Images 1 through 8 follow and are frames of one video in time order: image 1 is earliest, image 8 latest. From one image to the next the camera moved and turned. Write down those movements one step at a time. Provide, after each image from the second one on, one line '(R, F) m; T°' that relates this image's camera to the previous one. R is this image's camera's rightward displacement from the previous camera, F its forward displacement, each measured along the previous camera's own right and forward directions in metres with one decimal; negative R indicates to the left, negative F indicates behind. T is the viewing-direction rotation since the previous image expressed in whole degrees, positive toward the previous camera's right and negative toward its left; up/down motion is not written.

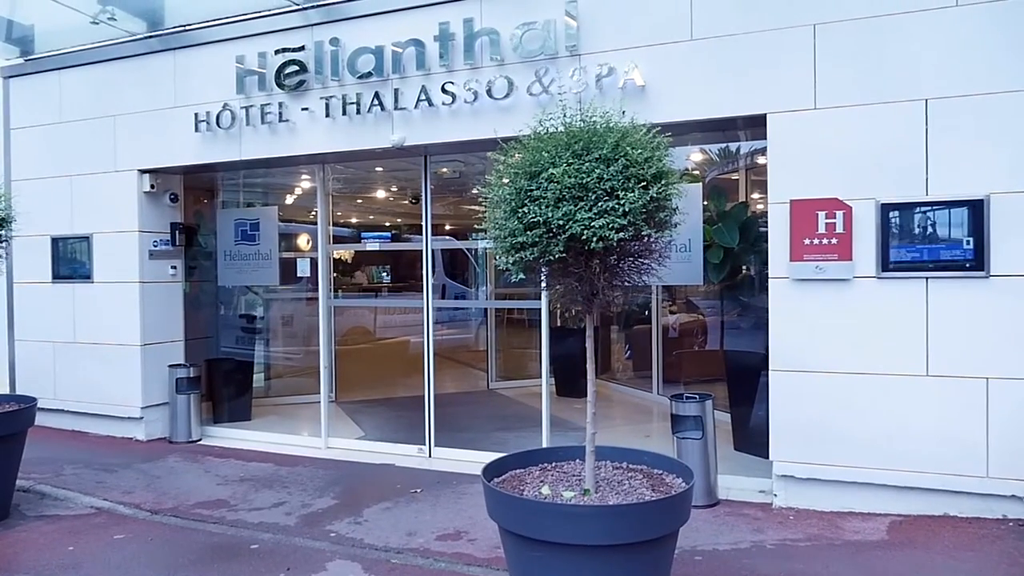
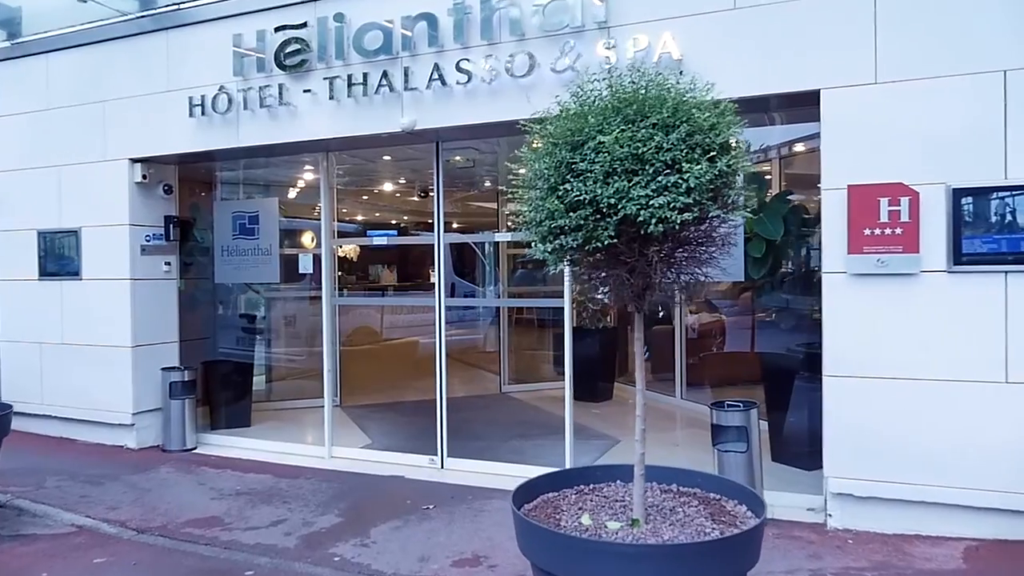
(-0.1, +0.5) m; 0°
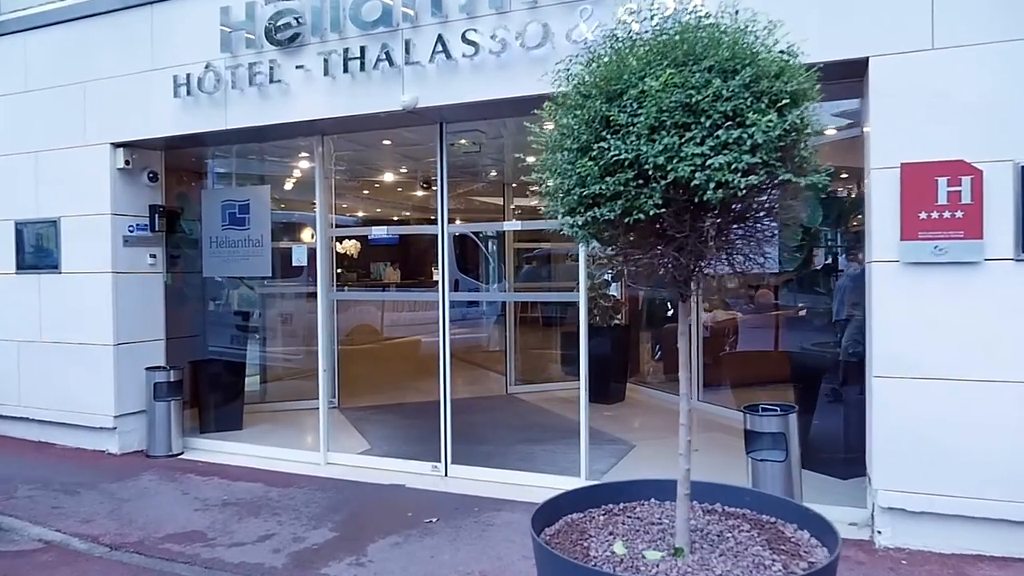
(-0.1, +0.5) m; 0°
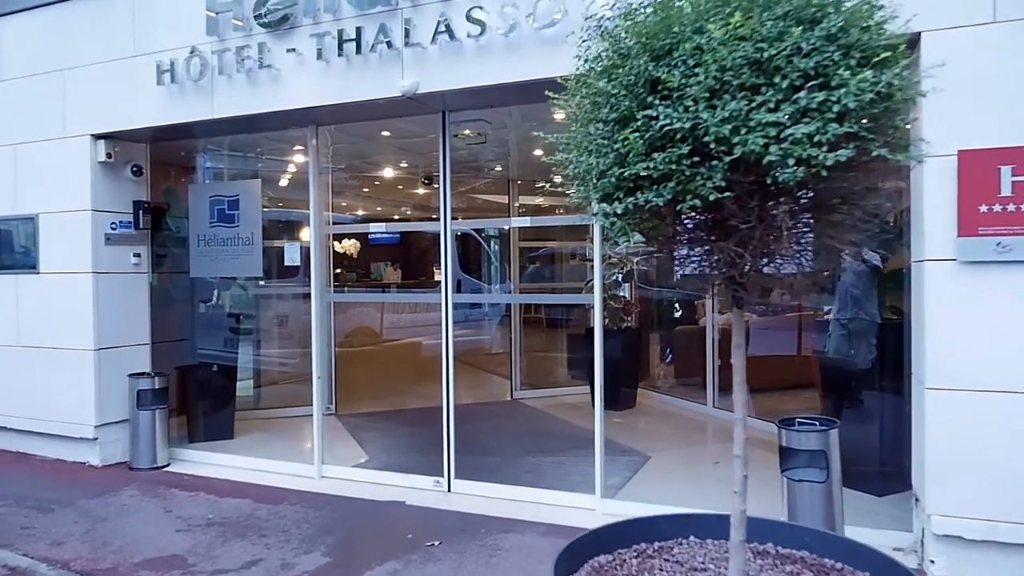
(0.0, +0.4) m; 0°
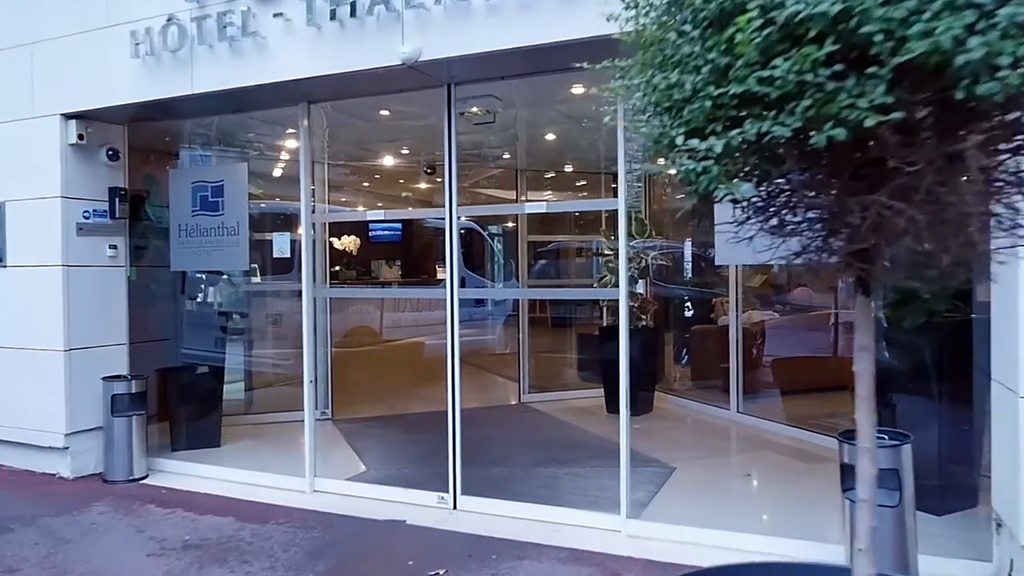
(-0.1, +0.5) m; 0°
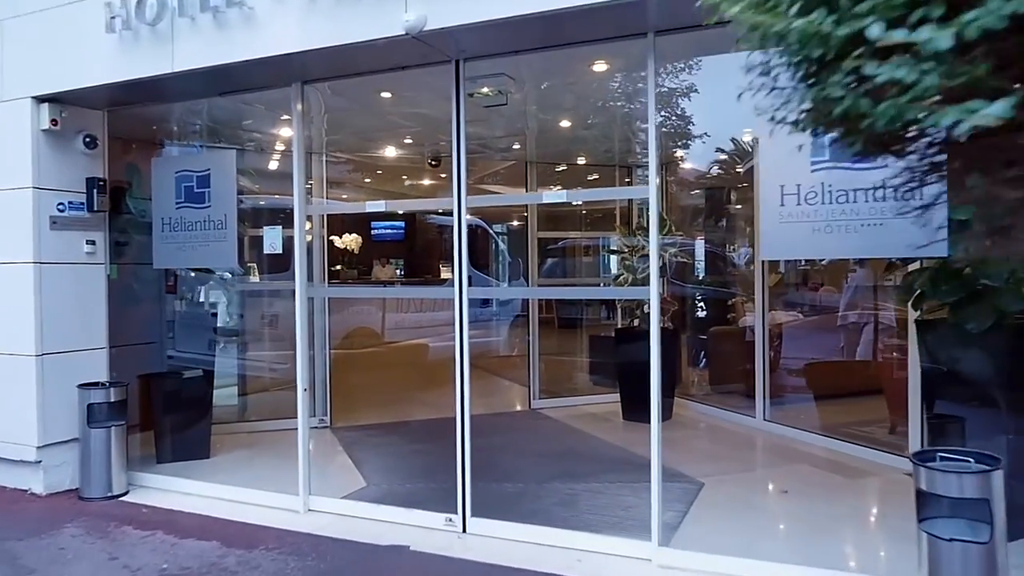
(-0.1, +0.5) m; 0°
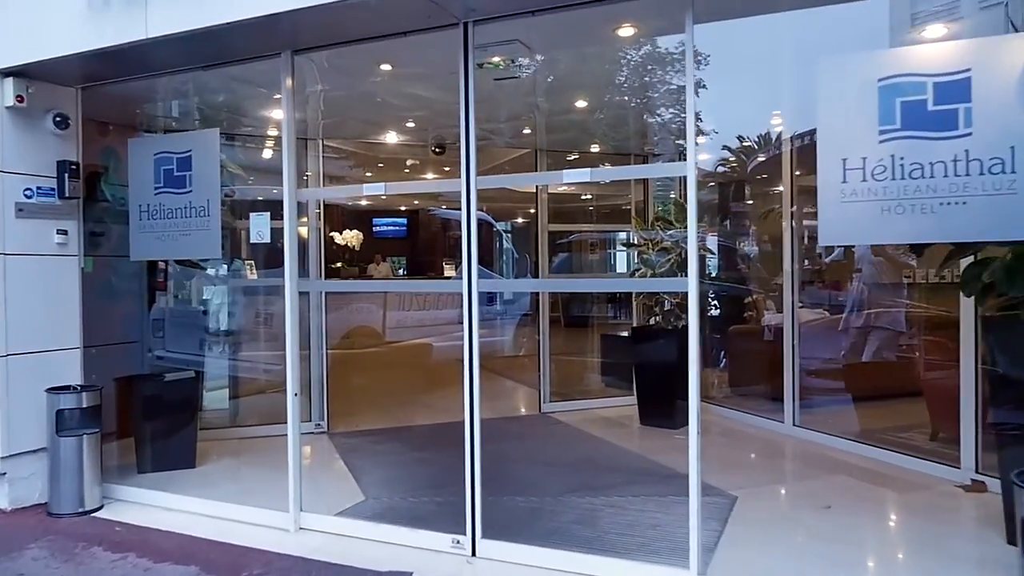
(-0.1, +0.5) m; 0°
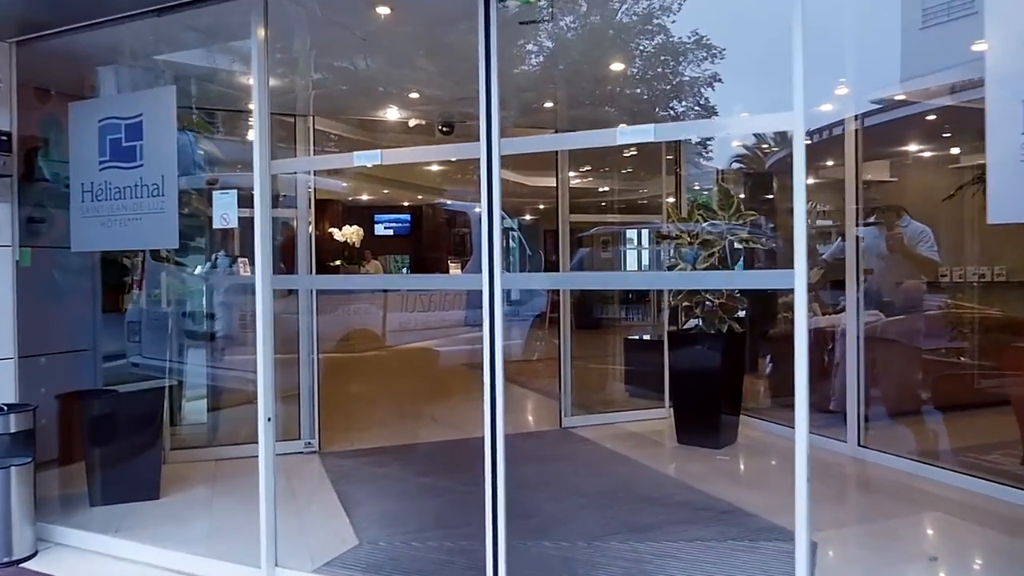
(-0.1, +0.9) m; 0°
